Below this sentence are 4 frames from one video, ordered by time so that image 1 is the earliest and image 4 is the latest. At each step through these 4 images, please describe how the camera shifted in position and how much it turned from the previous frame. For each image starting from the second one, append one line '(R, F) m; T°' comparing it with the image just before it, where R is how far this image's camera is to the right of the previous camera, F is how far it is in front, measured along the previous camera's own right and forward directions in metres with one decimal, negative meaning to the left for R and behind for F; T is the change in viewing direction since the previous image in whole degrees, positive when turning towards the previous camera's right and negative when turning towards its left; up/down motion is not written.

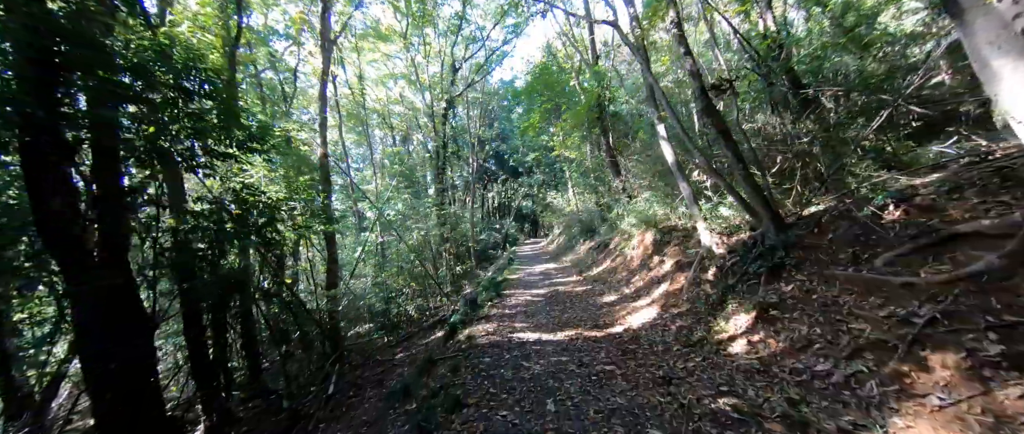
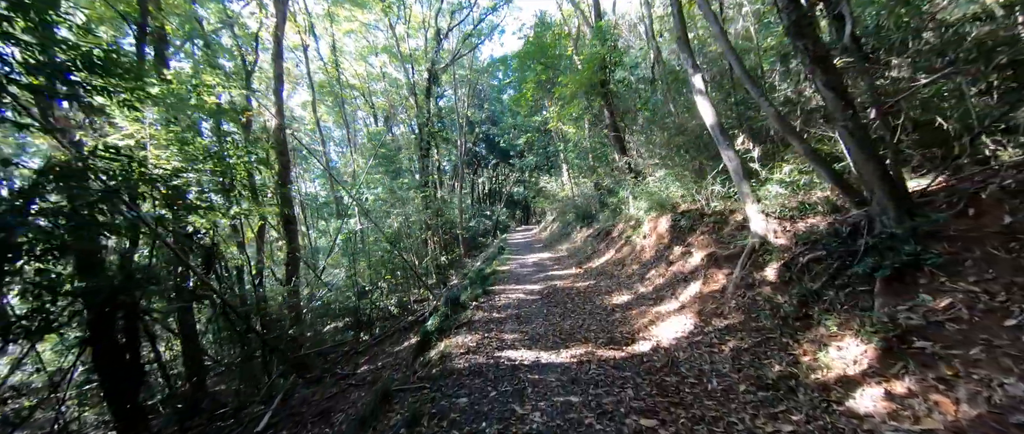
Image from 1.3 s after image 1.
(0.0, +1.8) m; +1°
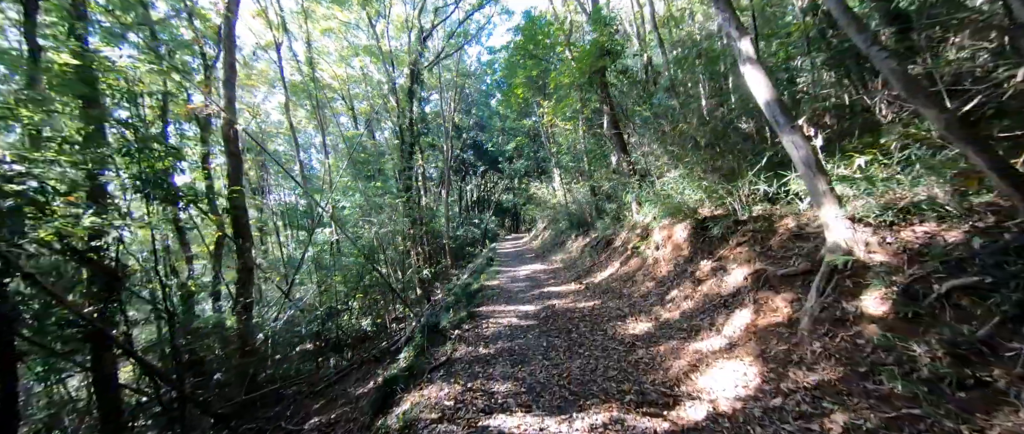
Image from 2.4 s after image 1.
(0.0, +1.5) m; +2°
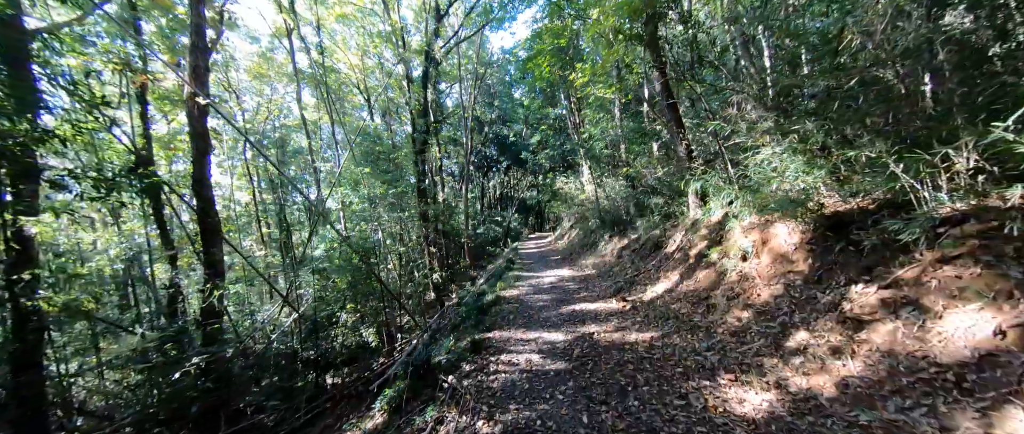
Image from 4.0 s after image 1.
(0.0, +2.3) m; -4°
